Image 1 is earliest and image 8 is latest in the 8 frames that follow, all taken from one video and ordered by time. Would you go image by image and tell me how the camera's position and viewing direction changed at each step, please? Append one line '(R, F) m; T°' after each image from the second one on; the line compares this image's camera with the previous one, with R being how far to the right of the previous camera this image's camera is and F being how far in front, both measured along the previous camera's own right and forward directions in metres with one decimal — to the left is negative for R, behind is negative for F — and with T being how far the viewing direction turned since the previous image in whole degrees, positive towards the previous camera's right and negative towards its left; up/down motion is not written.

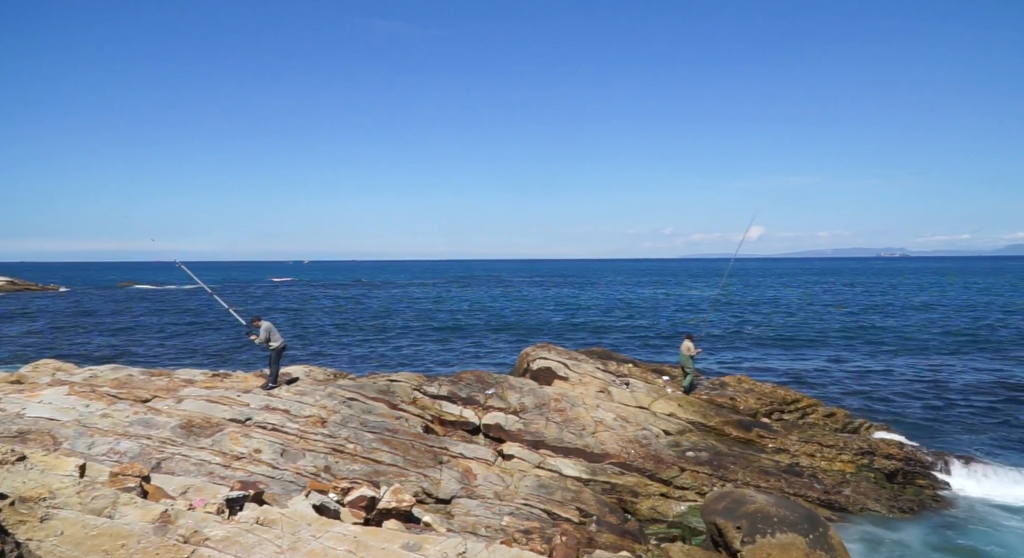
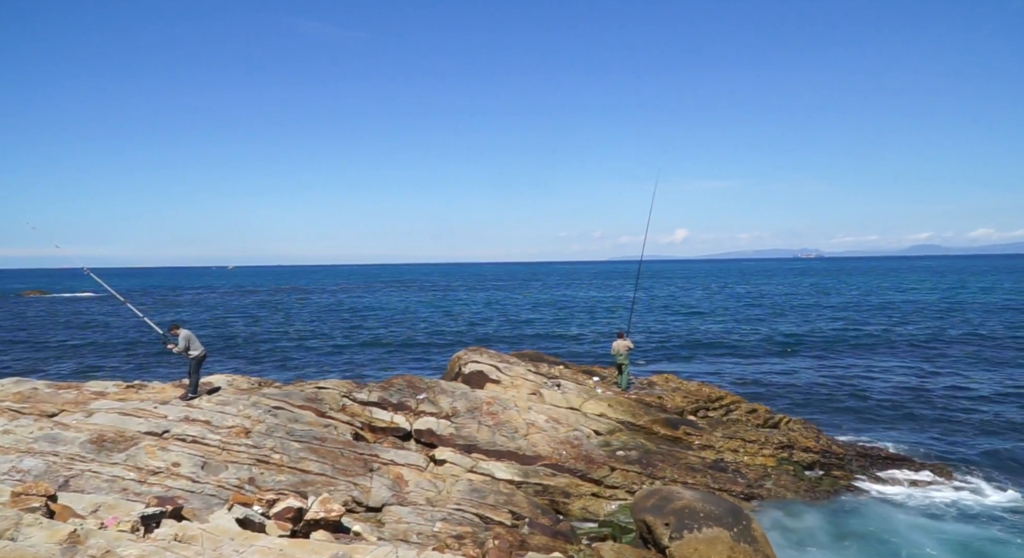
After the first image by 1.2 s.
(+0.1, +0.1) m; +5°
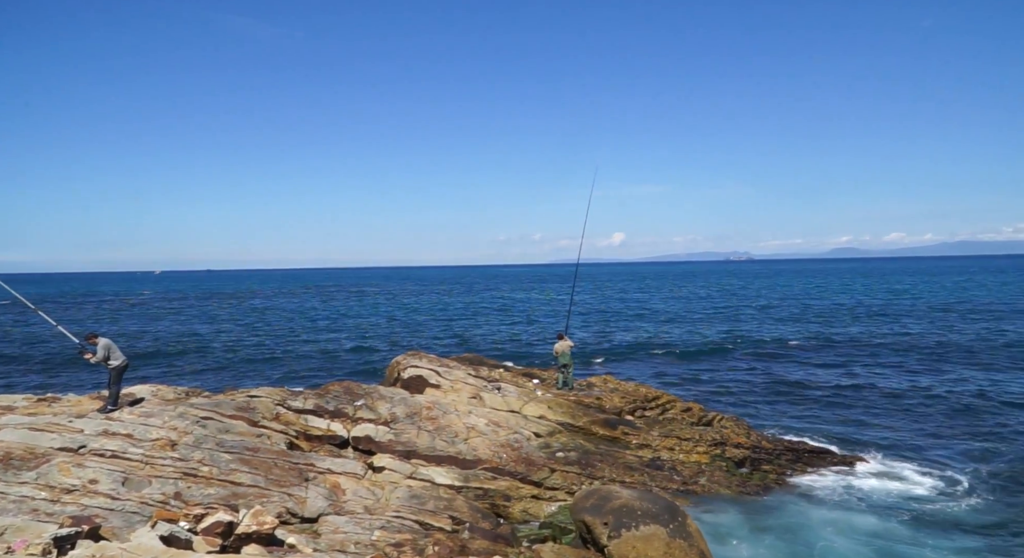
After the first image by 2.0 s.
(+0.2, +0.1) m; +4°
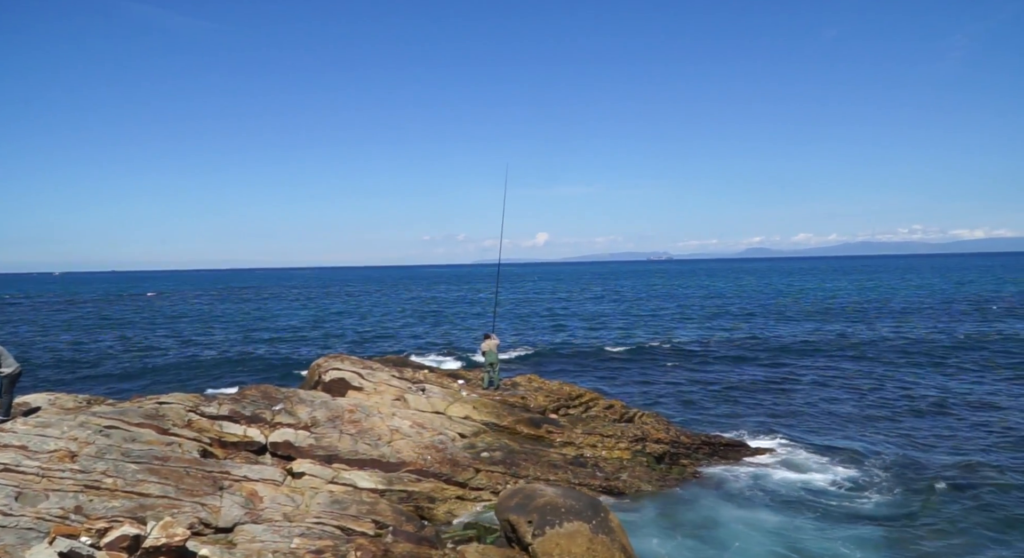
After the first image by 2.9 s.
(+0.1, +0.2) m; +5°
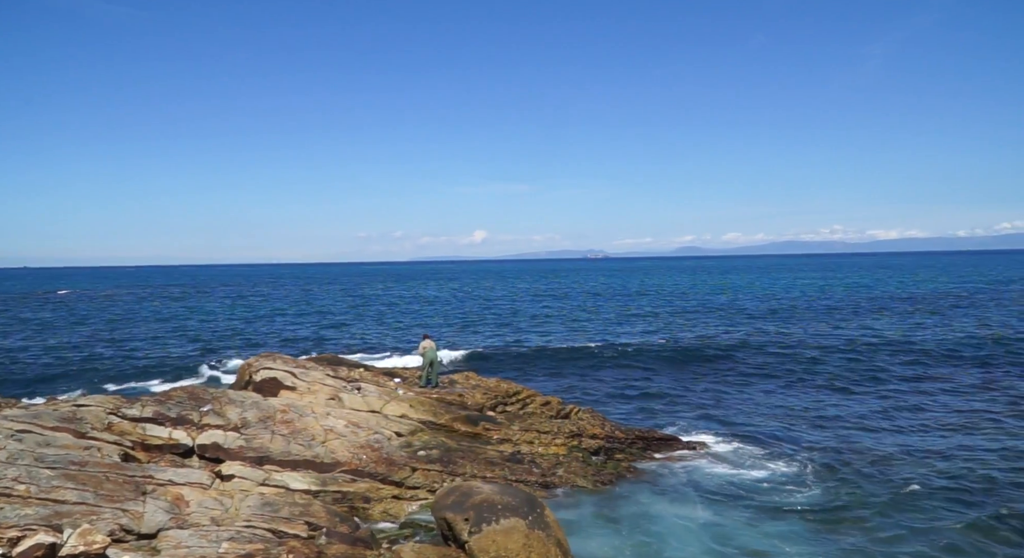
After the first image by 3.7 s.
(+0.1, +0.2) m; +4°
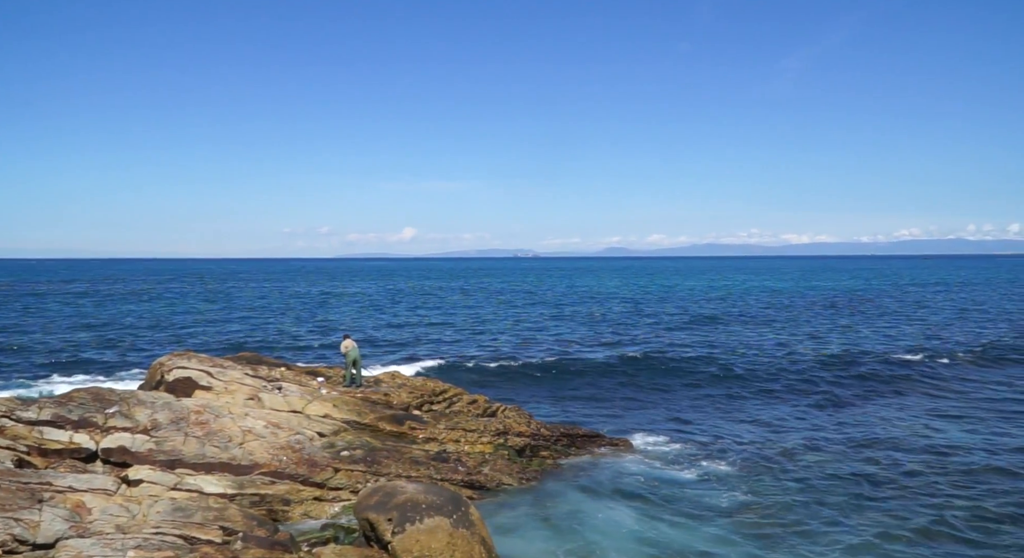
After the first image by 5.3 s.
(+0.1, +0.4) m; +5°
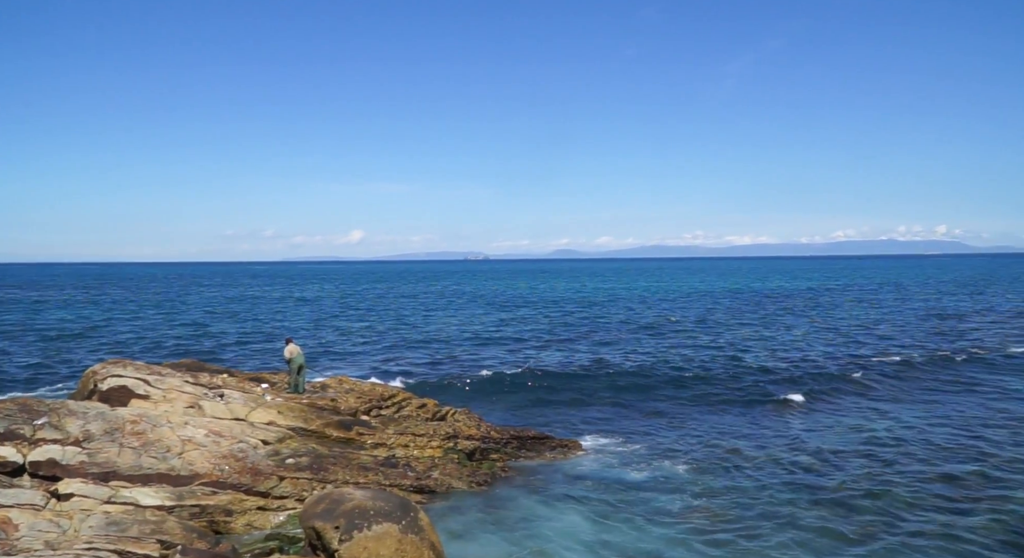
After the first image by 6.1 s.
(+0.1, +0.3) m; +3°
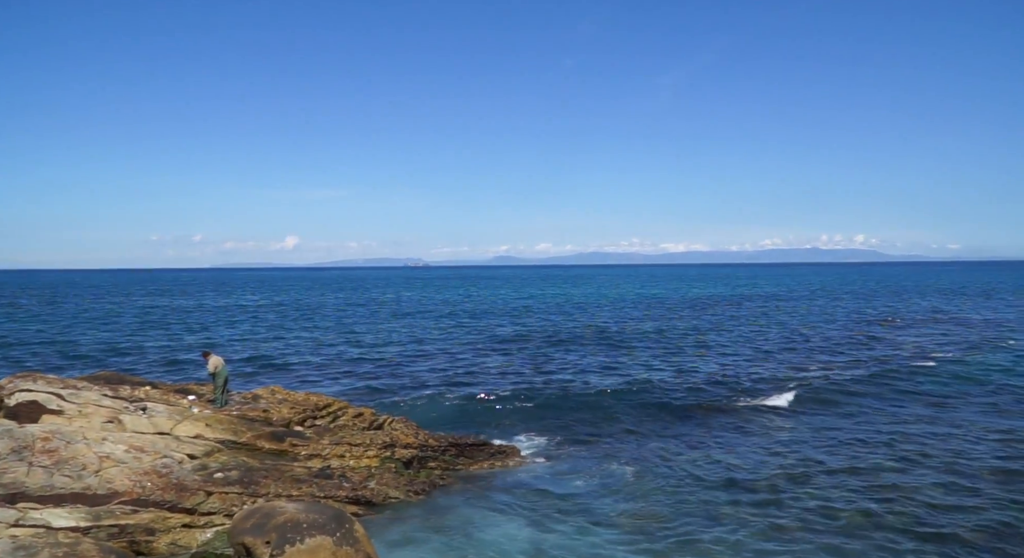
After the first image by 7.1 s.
(+0.1, +0.7) m; +4°
